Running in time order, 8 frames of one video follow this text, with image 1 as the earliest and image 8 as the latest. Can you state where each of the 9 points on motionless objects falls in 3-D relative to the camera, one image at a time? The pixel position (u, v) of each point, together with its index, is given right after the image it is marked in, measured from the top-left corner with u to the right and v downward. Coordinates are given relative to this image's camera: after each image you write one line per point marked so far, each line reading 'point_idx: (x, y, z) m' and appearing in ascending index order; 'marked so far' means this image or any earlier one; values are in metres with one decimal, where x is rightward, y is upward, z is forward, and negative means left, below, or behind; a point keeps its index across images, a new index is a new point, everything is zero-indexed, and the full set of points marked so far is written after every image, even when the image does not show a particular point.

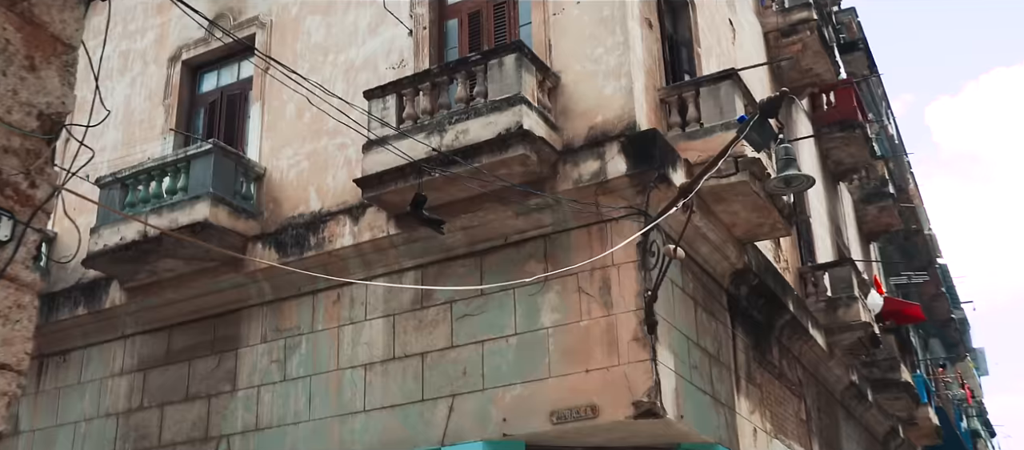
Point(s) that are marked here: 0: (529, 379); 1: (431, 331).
0: (+0.1, -1.1, +7.6) m
1: (-0.7, -0.9, +8.3) m
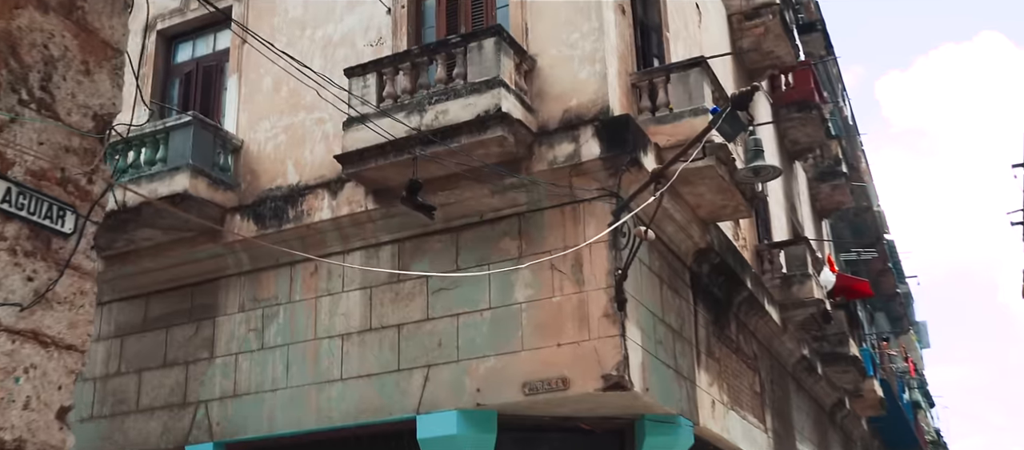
0: (-0.1, -1.0, +8.0) m
1: (-0.9, -0.7, +8.6) m
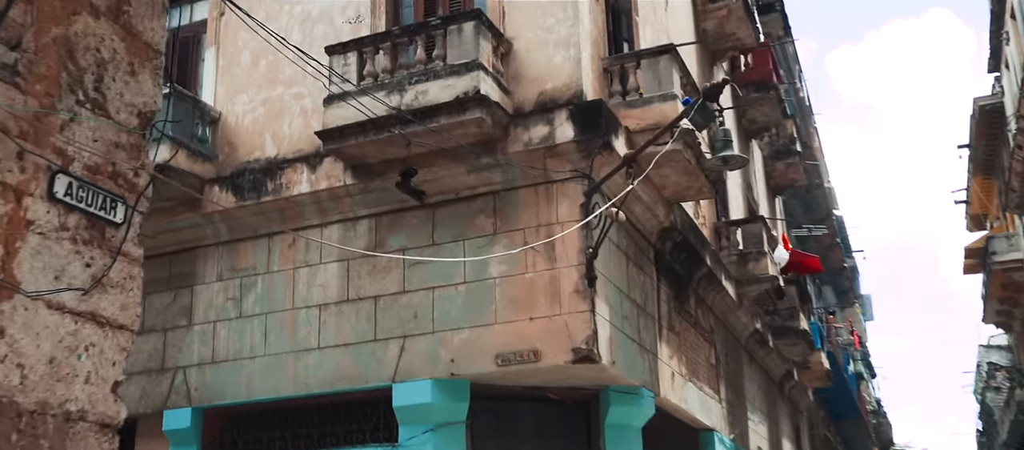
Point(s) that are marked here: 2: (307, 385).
0: (-0.3, -0.8, +8.4) m
1: (-1.1, -0.4, +8.9) m
2: (-1.8, -1.4, +9.0) m
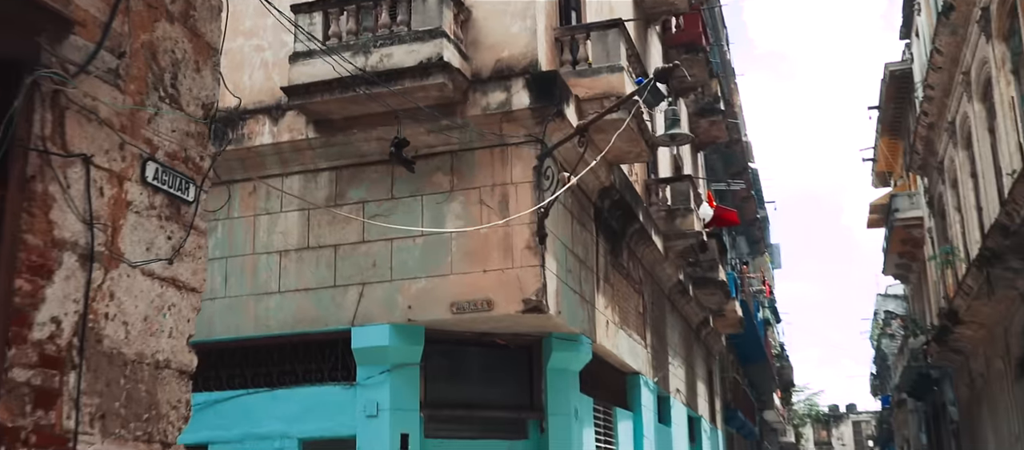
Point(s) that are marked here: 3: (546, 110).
0: (-0.7, -0.4, +9.0) m
1: (-1.6, 0.0, +9.5) m
2: (-2.3, -0.9, +9.5) m
3: (+0.3, +1.0, +8.8) m
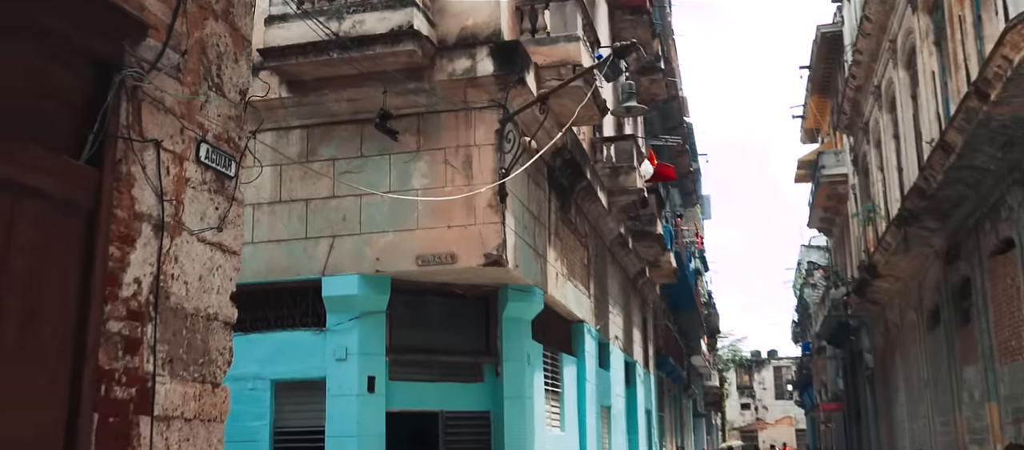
0: (-1.1, 0.0, +9.6) m
1: (-1.9, +0.4, +10.0) m
2: (-2.7, -0.5, +10.1) m
3: (0.0, +1.4, +9.4) m
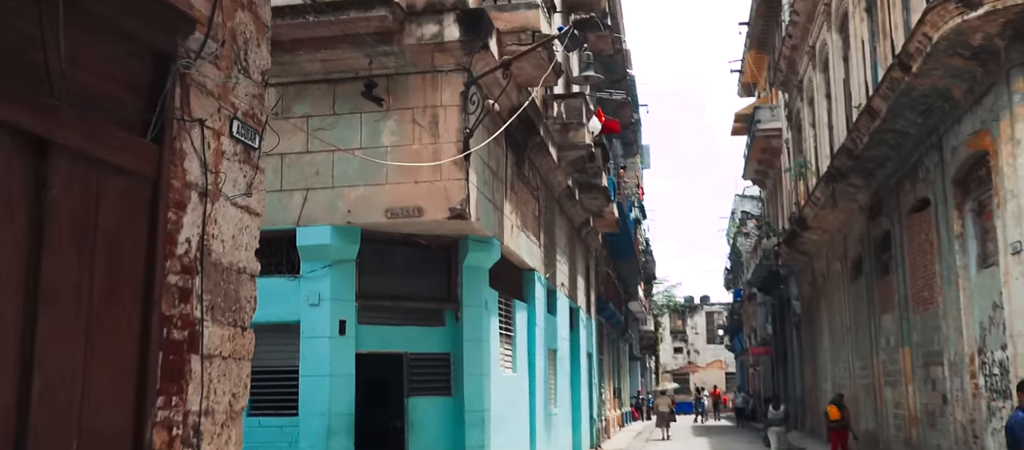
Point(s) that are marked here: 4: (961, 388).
0: (-1.4, +0.4, +10.3) m
1: (-2.3, +0.9, +10.6) m
2: (-3.1, 0.0, +10.6) m
3: (-0.4, +1.8, +10.1) m
4: (+5.0, -1.8, +11.5) m
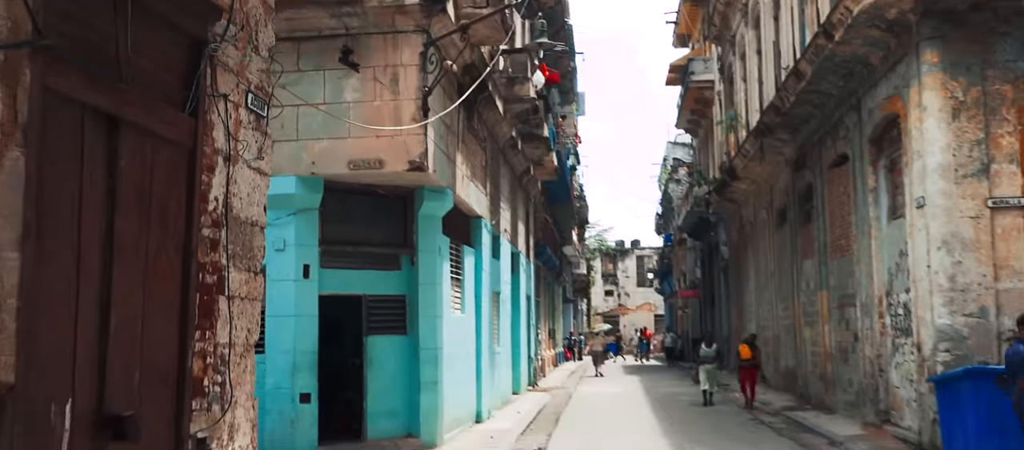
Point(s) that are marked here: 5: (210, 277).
0: (-1.9, +1.0, +11.0) m
1: (-2.8, +1.5, +11.2) m
2: (-3.6, +0.6, +11.2) m
3: (-0.8, +2.3, +10.7) m
4: (+4.4, -1.3, +12.8) m
5: (-1.5, -0.3, +5.0) m
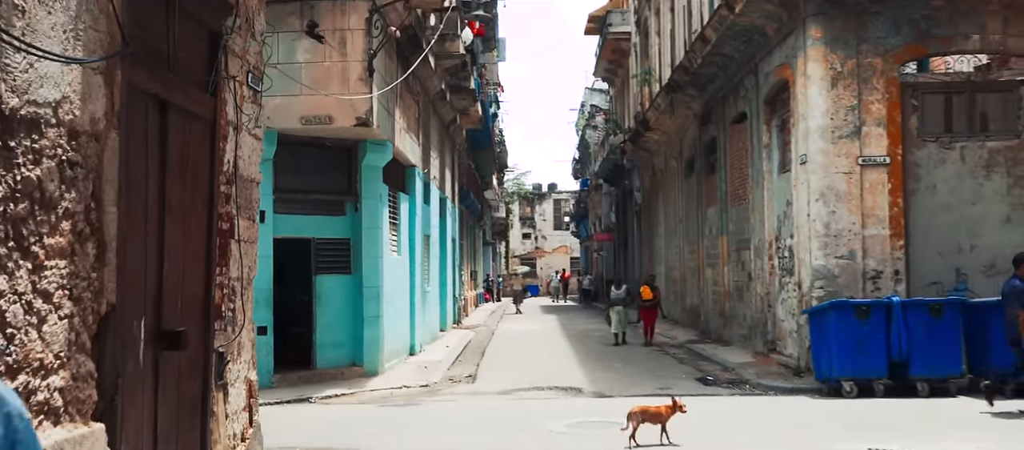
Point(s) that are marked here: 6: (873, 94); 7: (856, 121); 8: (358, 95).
0: (-2.7, +1.5, +12.1) m
1: (-3.6, +2.1, +12.2) m
2: (-4.3, +1.2, +12.2) m
3: (-1.5, +2.9, +11.8) m
4: (+3.5, -0.6, +14.5) m
5: (-1.8, 0.0, +6.3) m
6: (+4.1, +1.5, +11.6) m
7: (+3.9, +1.2, +11.5) m
8: (-1.8, +1.5, +12.0) m
